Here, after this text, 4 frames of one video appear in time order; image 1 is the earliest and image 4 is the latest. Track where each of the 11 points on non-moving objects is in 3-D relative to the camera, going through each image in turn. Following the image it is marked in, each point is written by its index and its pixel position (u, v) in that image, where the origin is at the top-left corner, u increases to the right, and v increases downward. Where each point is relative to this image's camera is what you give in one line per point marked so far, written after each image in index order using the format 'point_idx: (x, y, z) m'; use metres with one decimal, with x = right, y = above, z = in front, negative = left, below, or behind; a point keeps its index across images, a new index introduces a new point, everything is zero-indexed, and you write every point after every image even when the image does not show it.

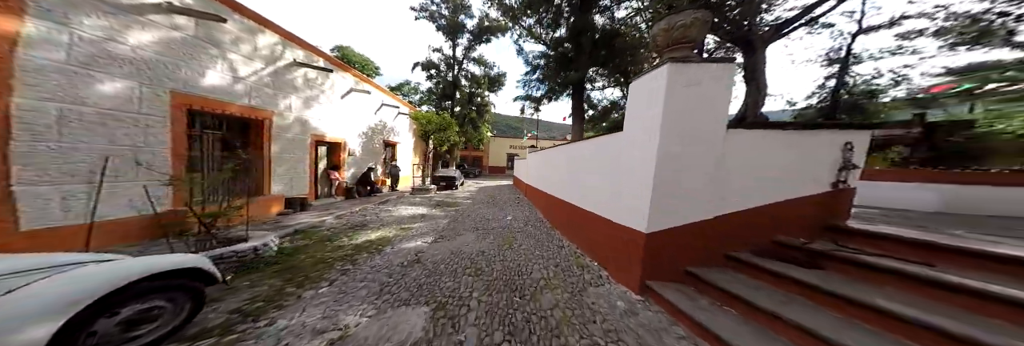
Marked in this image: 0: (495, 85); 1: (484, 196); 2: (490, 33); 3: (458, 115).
0: (-1.7, +7.1, +17.7) m
1: (-1.5, -1.2, +11.3) m
2: (-1.9, +10.7, +16.9) m
3: (-4.2, +4.4, +16.6) m
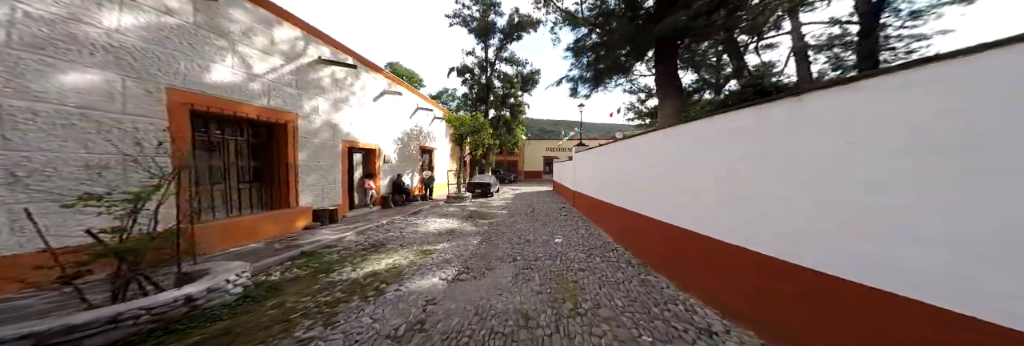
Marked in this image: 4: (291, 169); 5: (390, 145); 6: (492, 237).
0: (+1.4, +6.7, +16.5) m
1: (+0.6, -1.4, +10.0) m
2: (+1.0, +10.3, +15.8) m
3: (-1.2, +3.9, +15.9) m
4: (-4.6, +0.1, +4.5) m
5: (-4.2, +1.0, +7.5) m
6: (-0.4, -1.5, +5.1) m
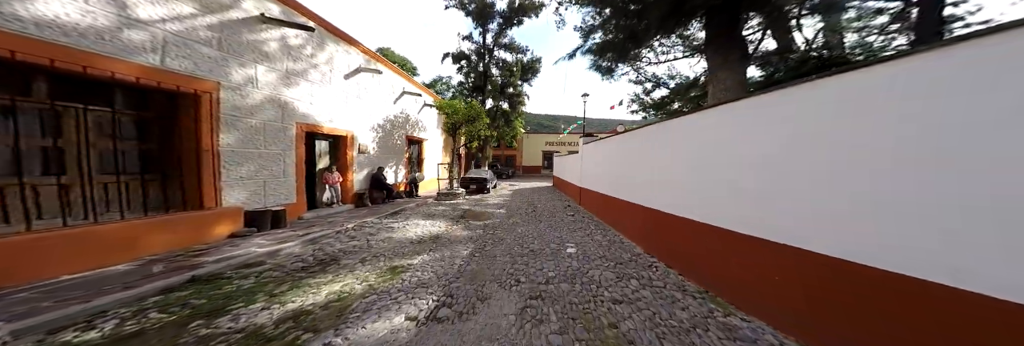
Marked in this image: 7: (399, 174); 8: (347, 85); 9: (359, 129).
0: (+1.3, +7.0, +15.4) m
1: (+0.5, -1.2, +8.9) m
2: (+0.8, +10.6, +14.6) m
3: (-1.4, +4.2, +14.7) m
4: (-4.5, +0.2, +3.3) m
5: (-4.2, +1.2, +6.4) m
6: (-0.4, -1.4, +4.0) m
7: (-4.1, 0.0, +8.0) m
8: (-4.3, +2.3, +5.7) m
9: (-4.2, +1.2, +6.1) m
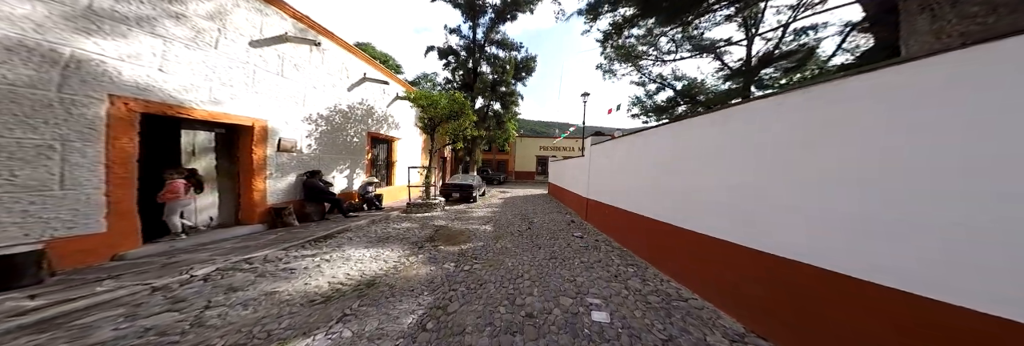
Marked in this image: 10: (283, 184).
0: (+0.7, +6.4, +14.1) m
1: (+0.2, -1.4, +7.2) m
2: (+0.3, +10.1, +13.5) m
3: (-1.9, +3.7, +13.2) m
4: (-4.7, +0.2, +1.5) m
5: (-4.5, +1.0, +4.7) m
6: (-0.6, -1.4, +2.3) m
7: (-4.4, -0.3, +6.2) m
8: (-4.5, +2.2, +4.1) m
9: (-4.5, +1.1, +4.4) m
10: (-4.6, -0.2, +4.5) m
